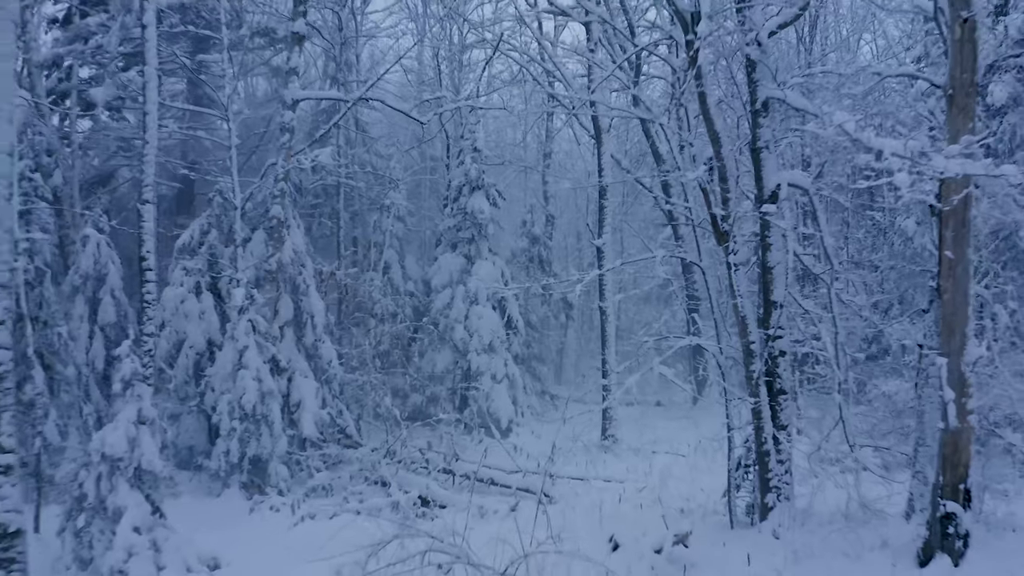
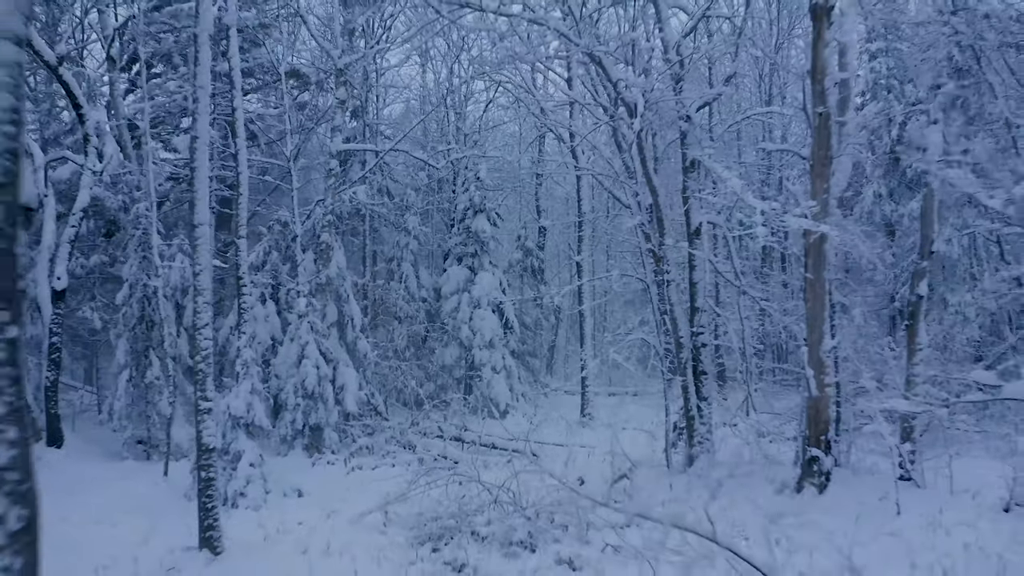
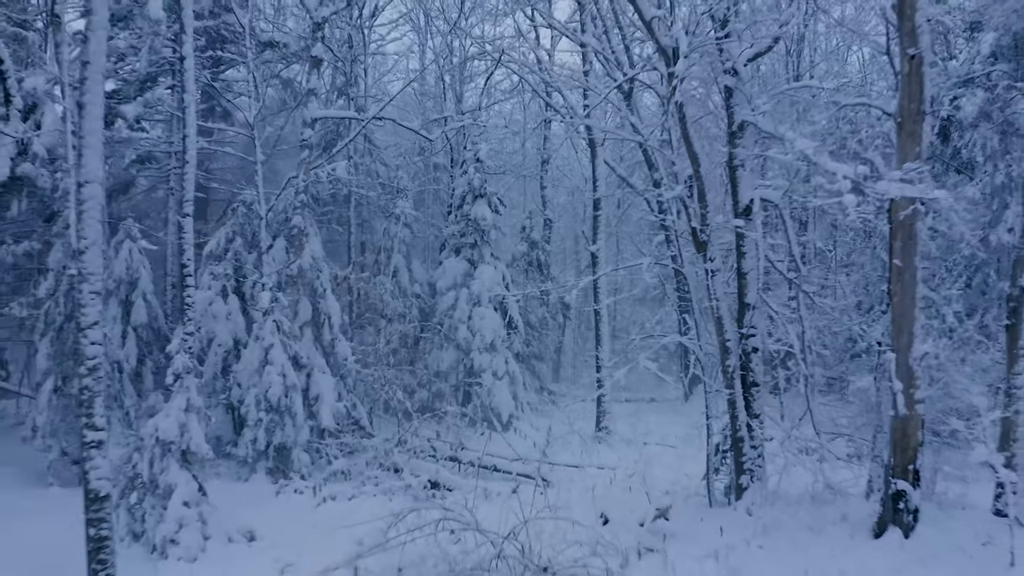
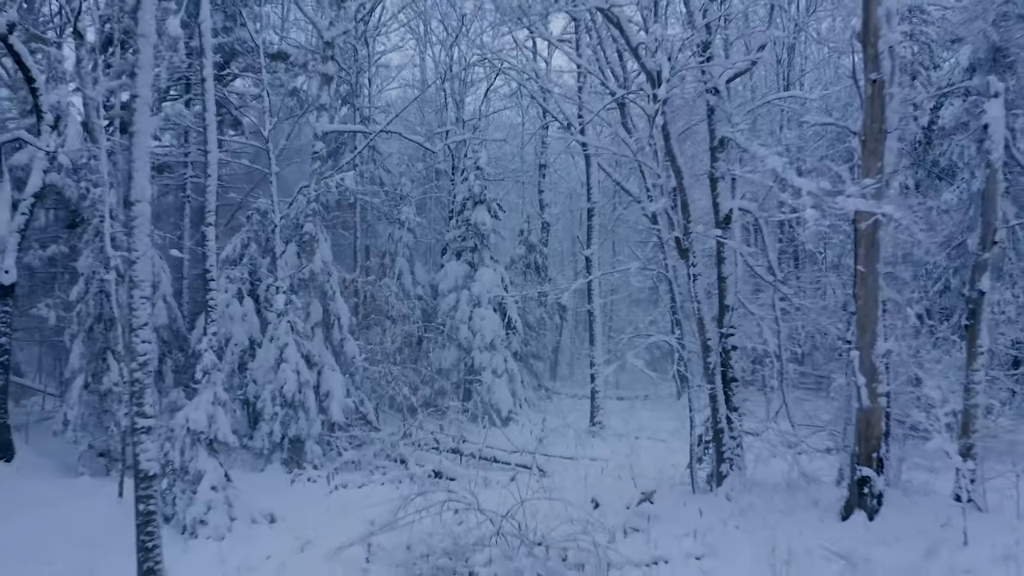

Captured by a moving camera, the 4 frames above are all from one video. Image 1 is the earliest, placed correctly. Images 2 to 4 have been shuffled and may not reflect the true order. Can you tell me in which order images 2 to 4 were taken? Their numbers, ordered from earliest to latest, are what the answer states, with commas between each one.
3, 4, 2
